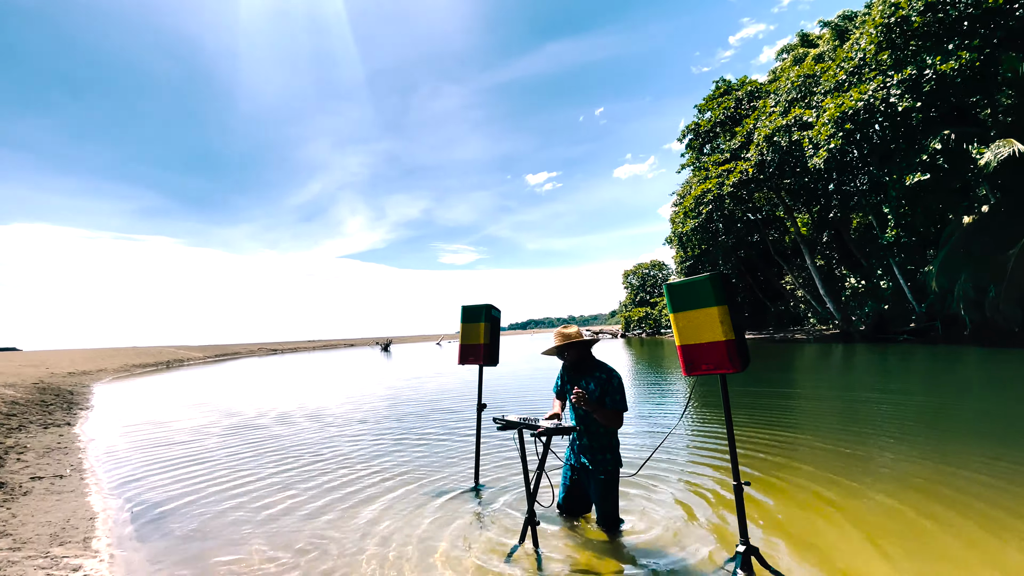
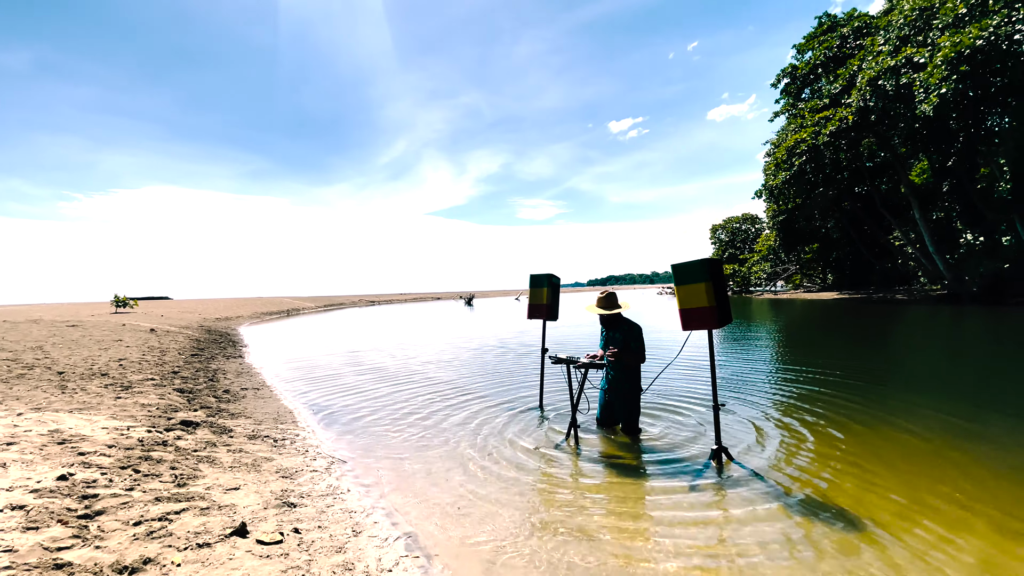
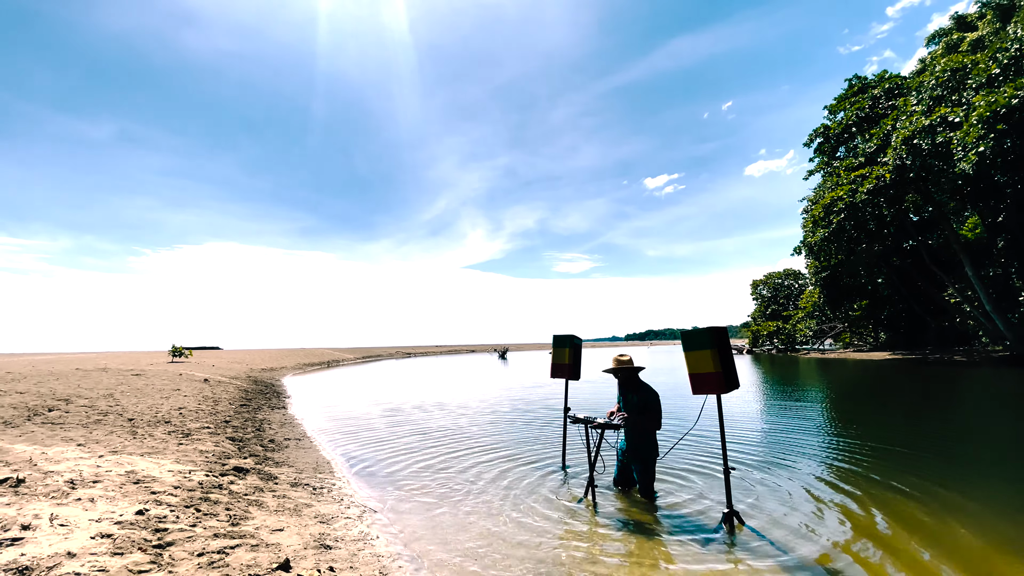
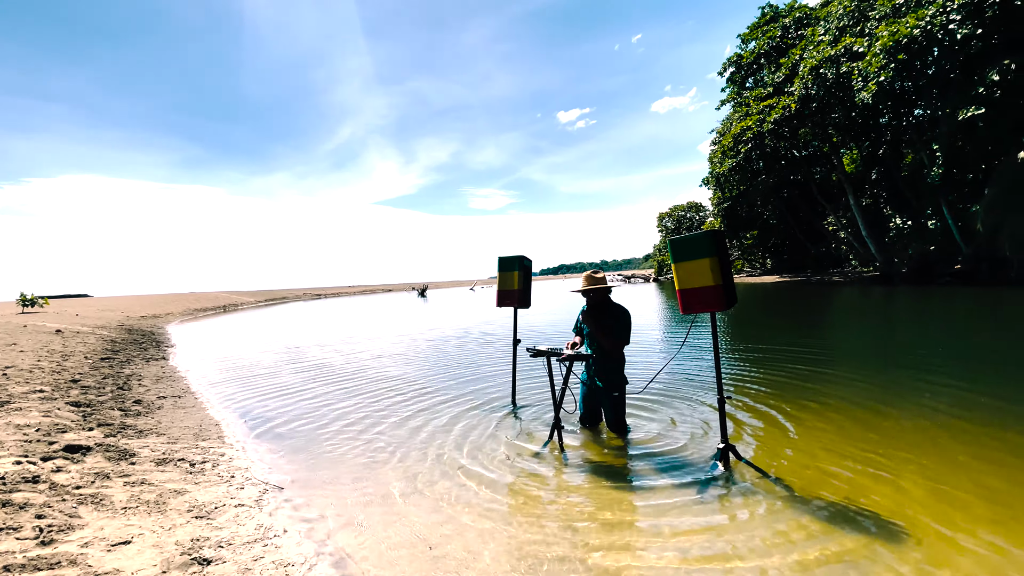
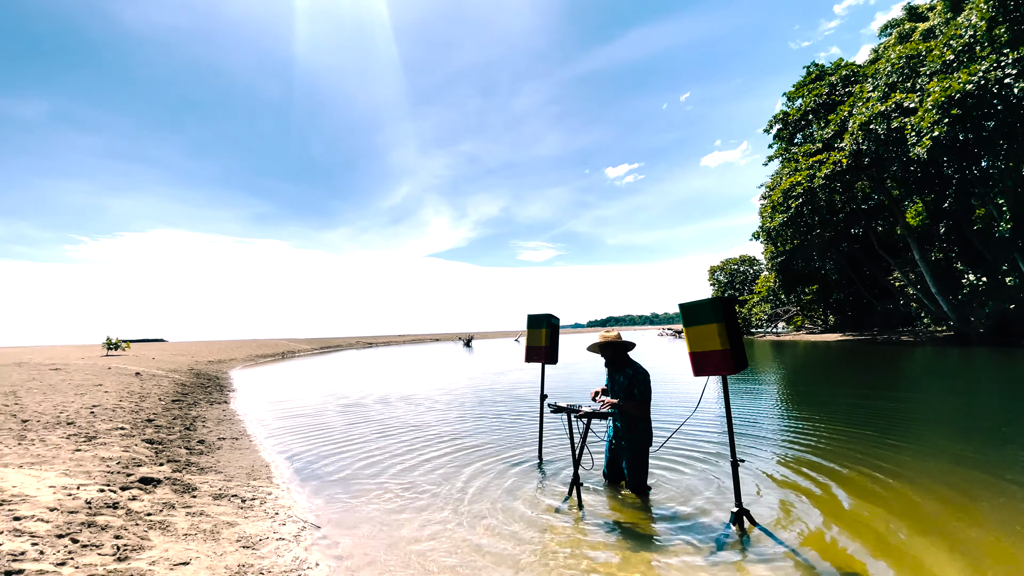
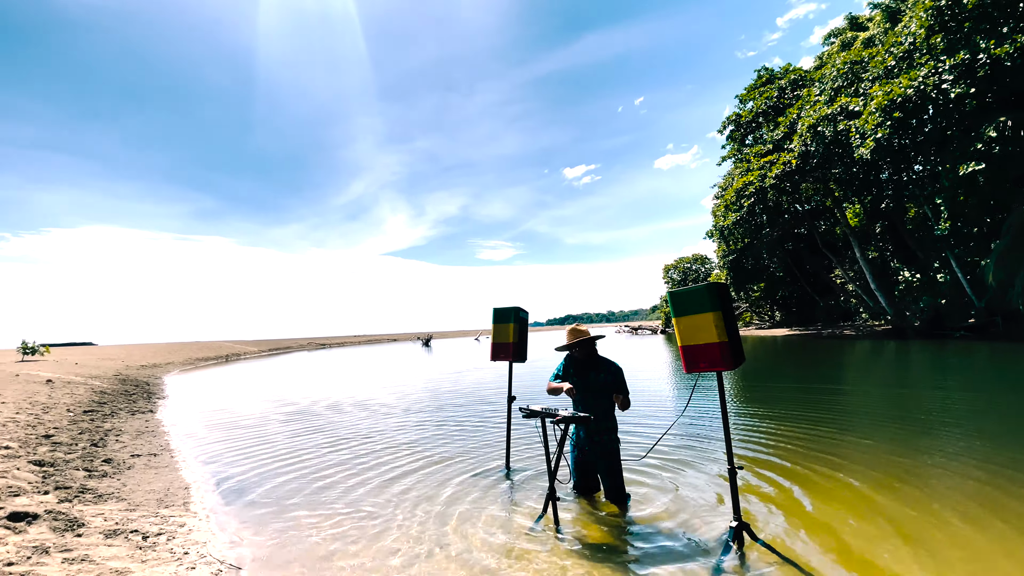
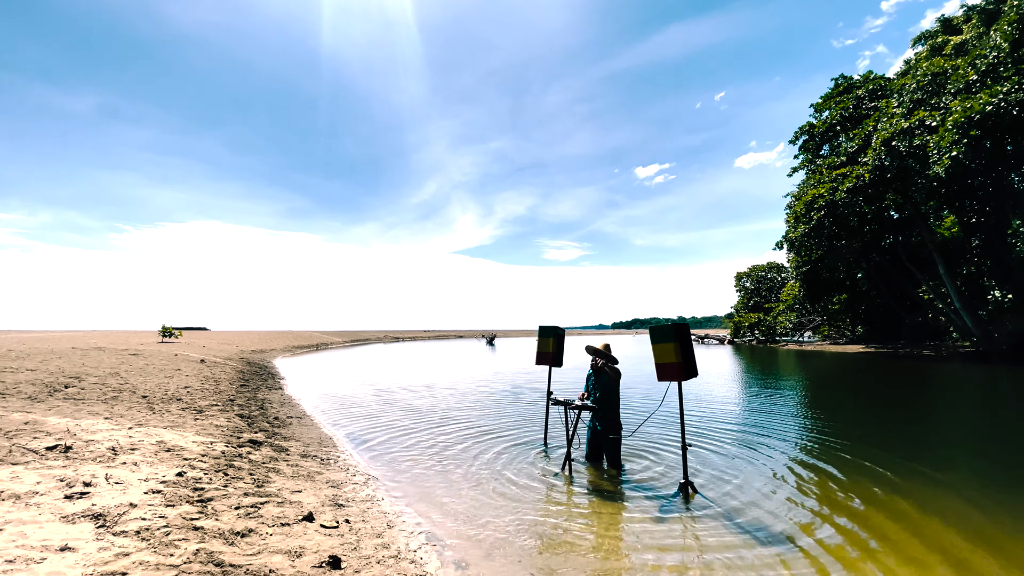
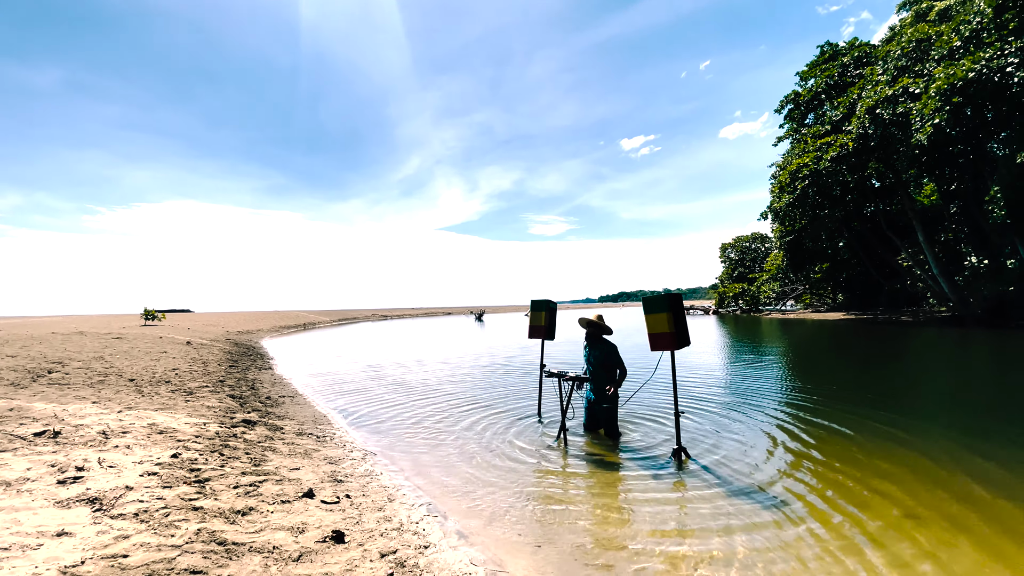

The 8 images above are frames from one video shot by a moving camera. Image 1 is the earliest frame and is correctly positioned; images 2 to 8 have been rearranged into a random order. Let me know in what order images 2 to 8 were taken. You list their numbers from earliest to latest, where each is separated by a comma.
6, 5, 3, 7, 8, 2, 4
